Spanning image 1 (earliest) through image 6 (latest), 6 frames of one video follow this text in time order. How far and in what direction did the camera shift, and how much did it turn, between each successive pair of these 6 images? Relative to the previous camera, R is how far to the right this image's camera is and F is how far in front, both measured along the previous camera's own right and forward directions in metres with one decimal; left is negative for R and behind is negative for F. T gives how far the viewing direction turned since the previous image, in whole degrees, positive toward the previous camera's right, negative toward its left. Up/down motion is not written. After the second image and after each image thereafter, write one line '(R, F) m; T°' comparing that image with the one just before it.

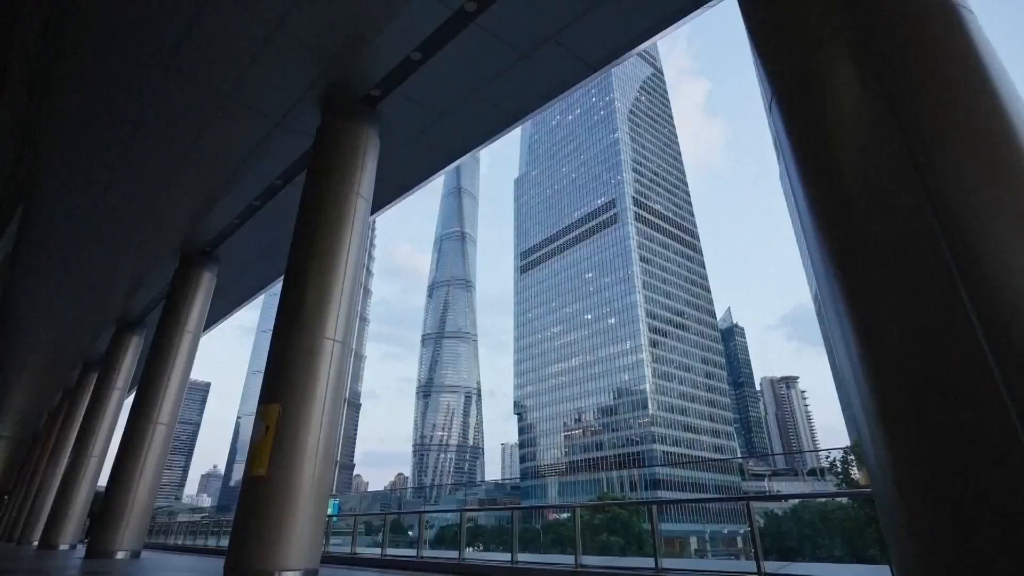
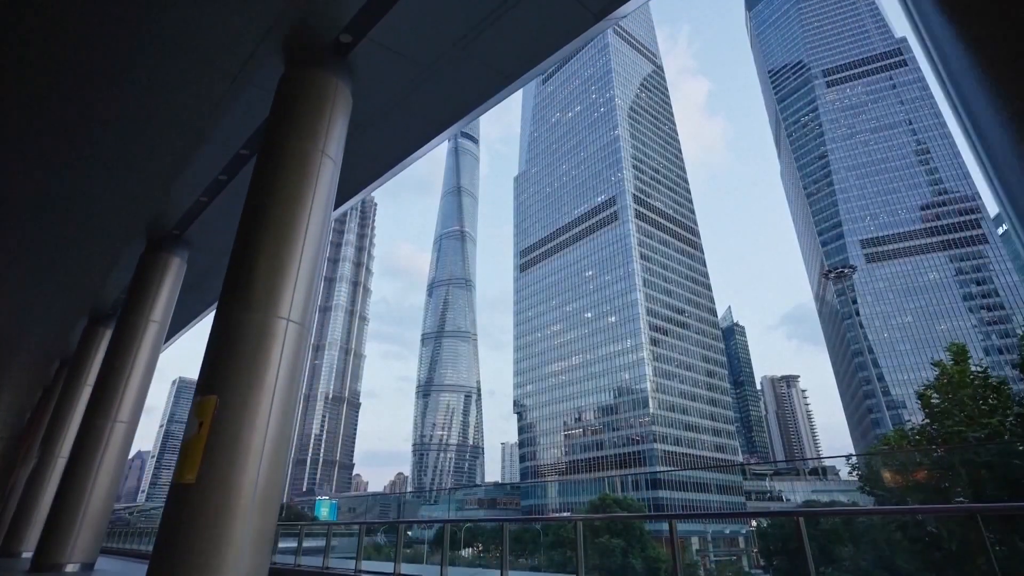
(+0.1, +0.5) m; 0°
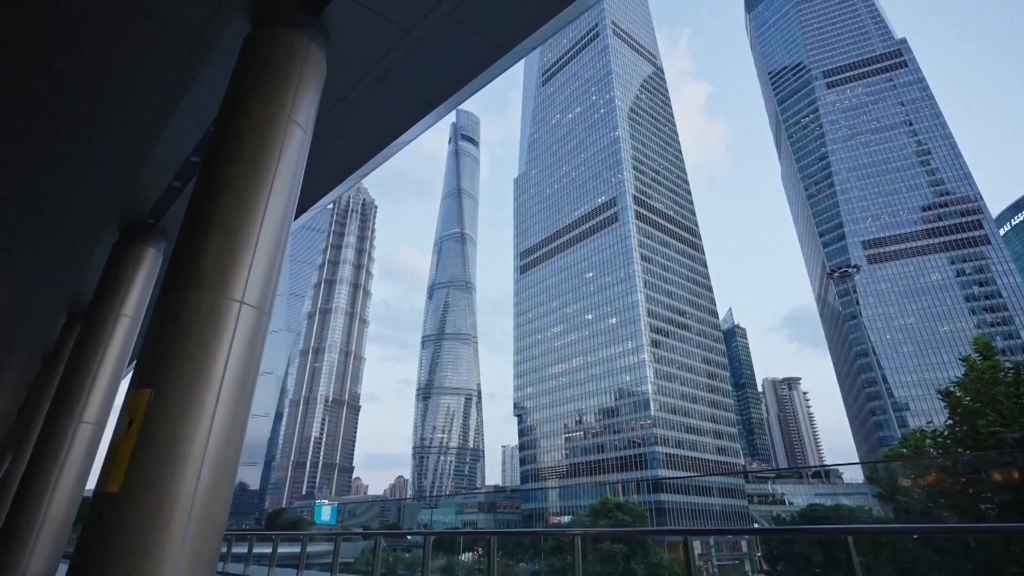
(+0.1, +0.3) m; 0°
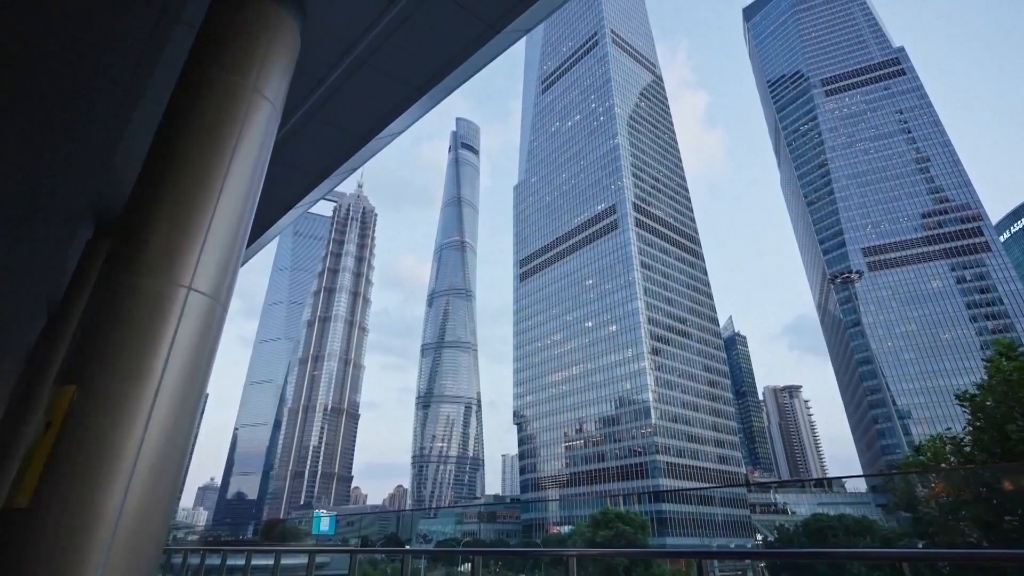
(+0.1, +0.3) m; 0°
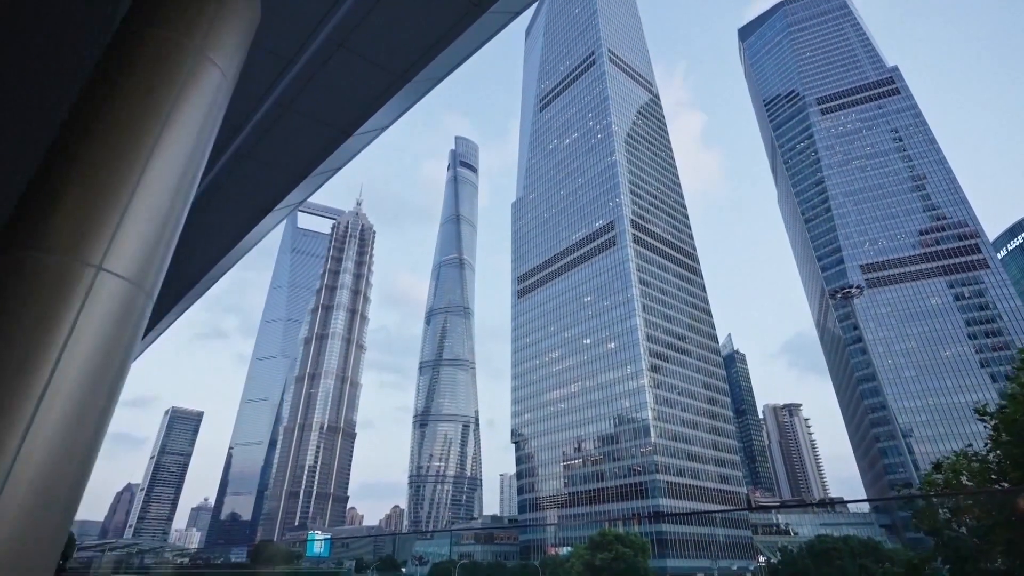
(+0.1, +0.3) m; 0°
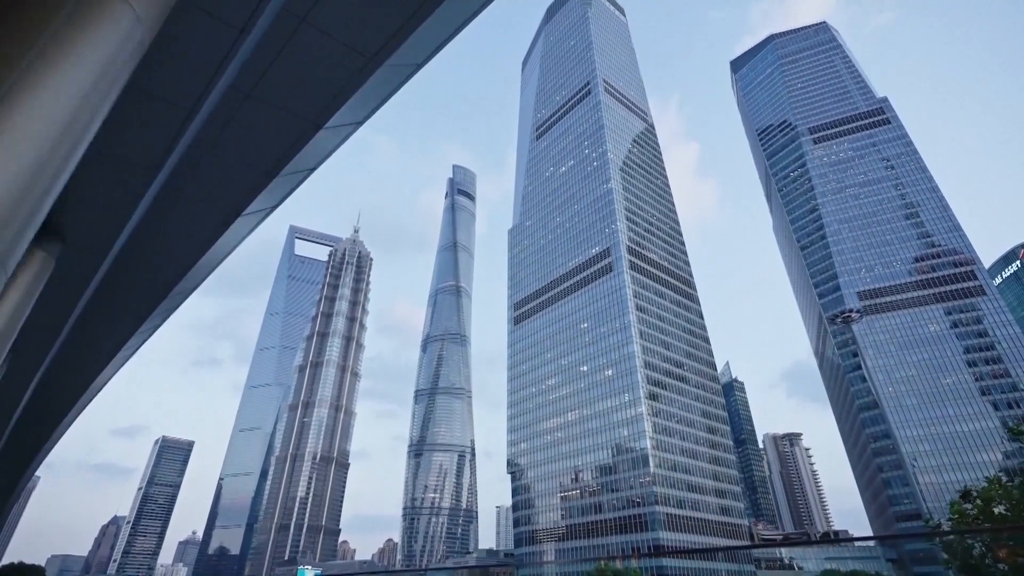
(+0.1, +0.5) m; 0°
